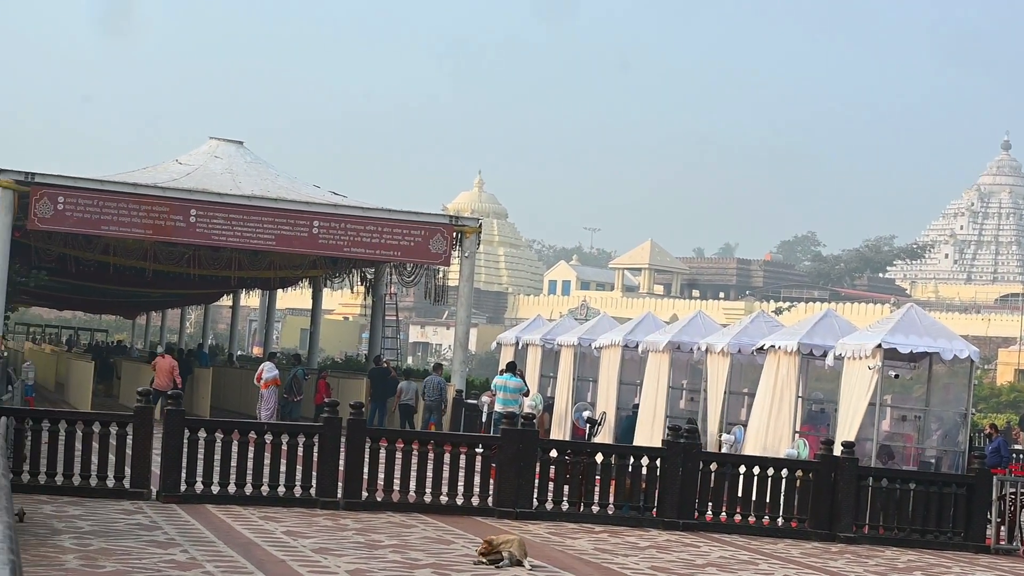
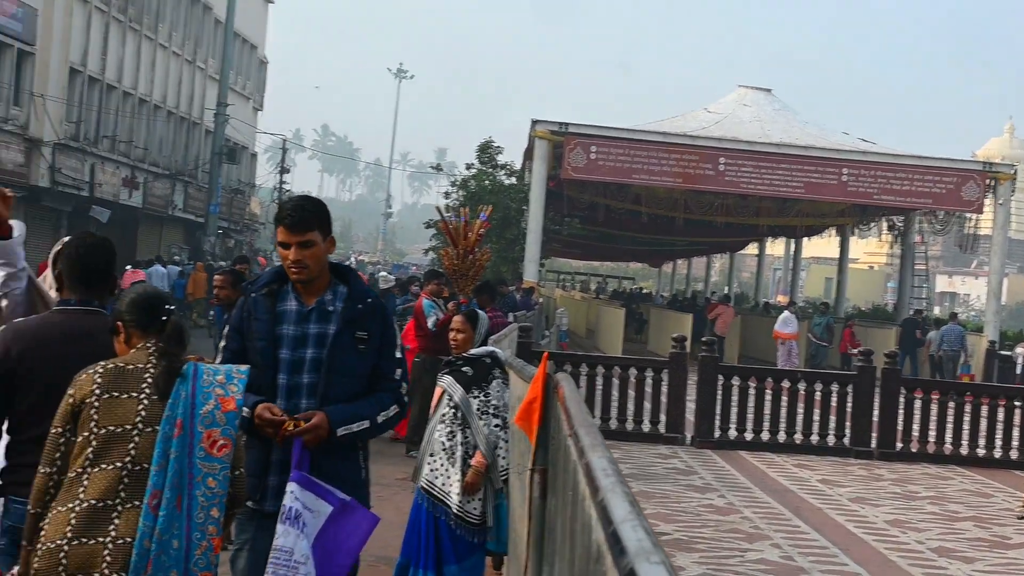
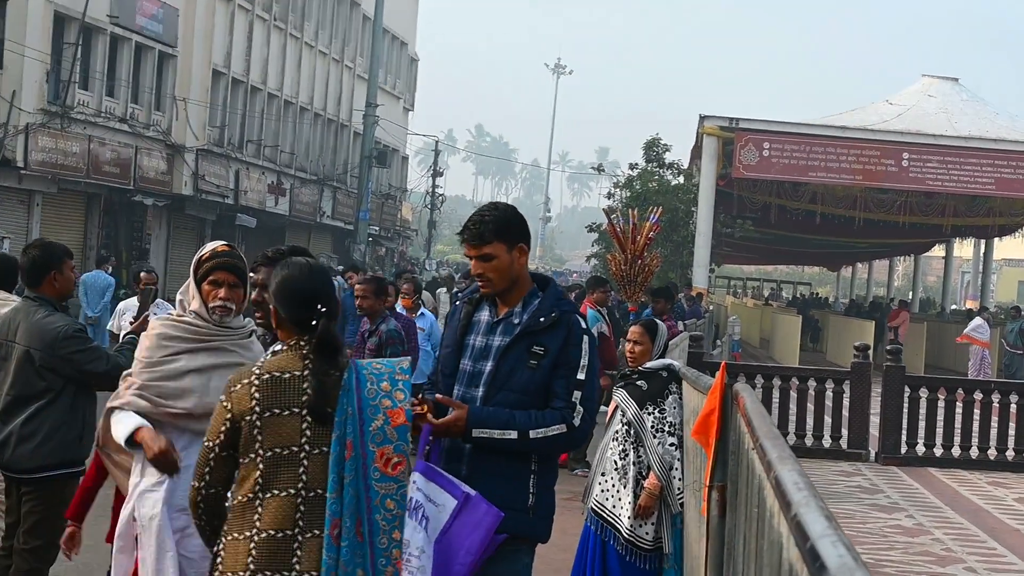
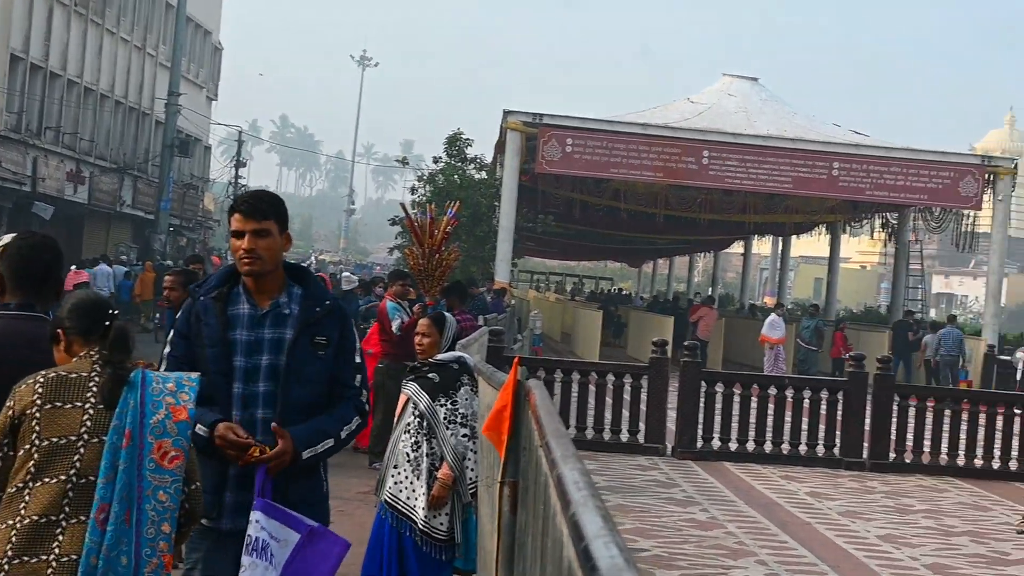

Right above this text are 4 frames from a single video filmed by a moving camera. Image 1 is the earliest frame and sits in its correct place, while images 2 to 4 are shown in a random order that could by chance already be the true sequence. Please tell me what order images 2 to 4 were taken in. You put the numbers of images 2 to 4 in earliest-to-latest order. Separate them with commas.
2, 3, 4
